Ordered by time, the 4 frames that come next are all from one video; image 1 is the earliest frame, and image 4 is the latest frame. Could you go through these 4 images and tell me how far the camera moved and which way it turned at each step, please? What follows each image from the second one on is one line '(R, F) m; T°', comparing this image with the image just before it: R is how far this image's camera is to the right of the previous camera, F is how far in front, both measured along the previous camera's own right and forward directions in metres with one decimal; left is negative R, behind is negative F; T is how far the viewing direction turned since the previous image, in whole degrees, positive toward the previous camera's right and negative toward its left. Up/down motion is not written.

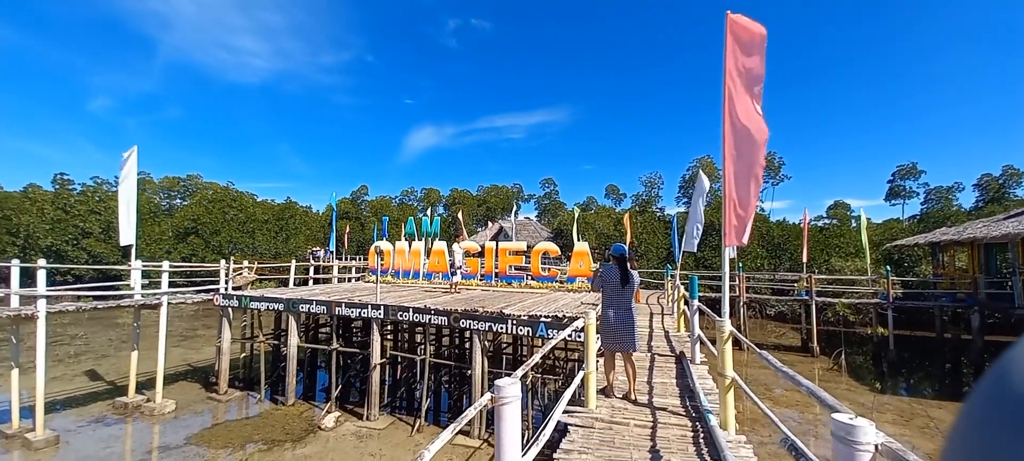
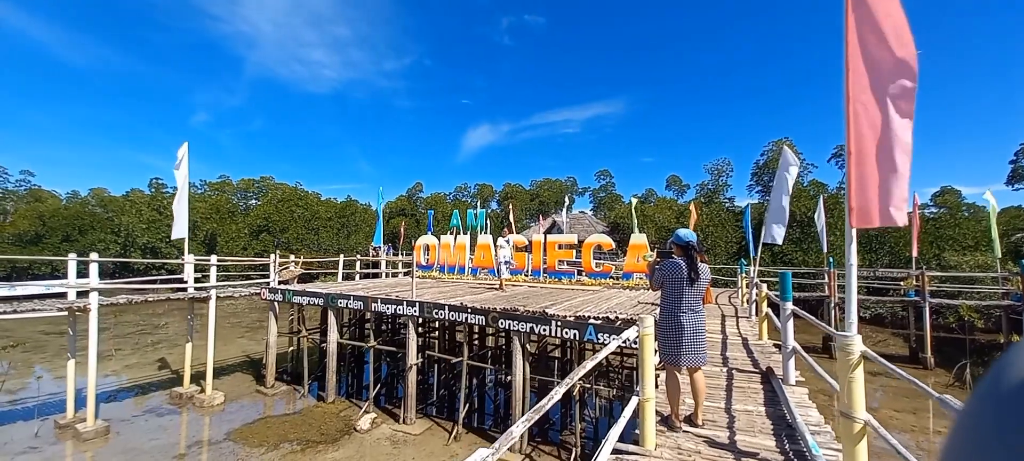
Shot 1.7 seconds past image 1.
(+0.3, +1.3) m; -8°
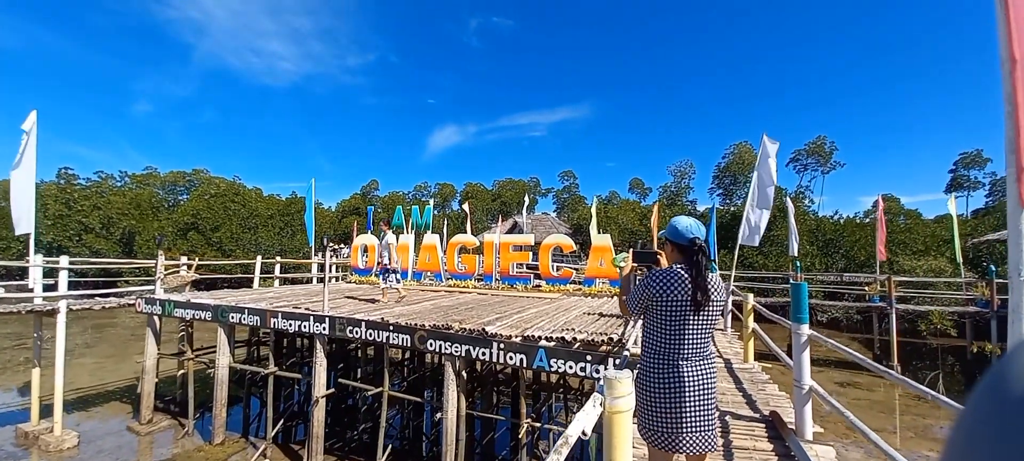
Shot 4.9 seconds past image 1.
(+0.6, +2.1) m; +5°
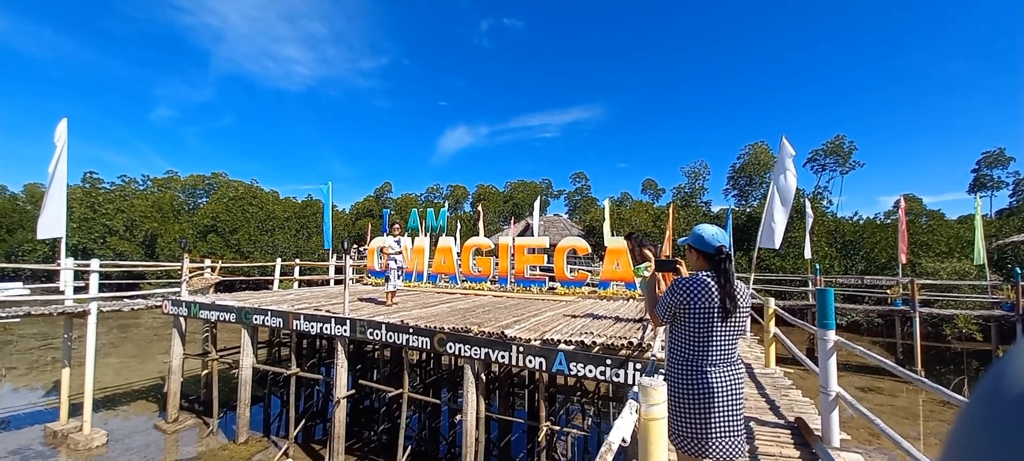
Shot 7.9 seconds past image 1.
(-0.1, -0.1) m; -2°
